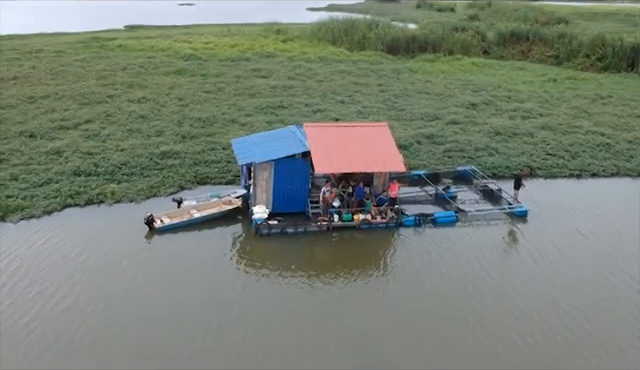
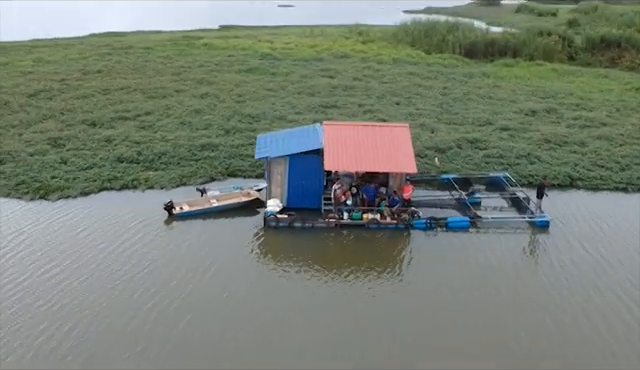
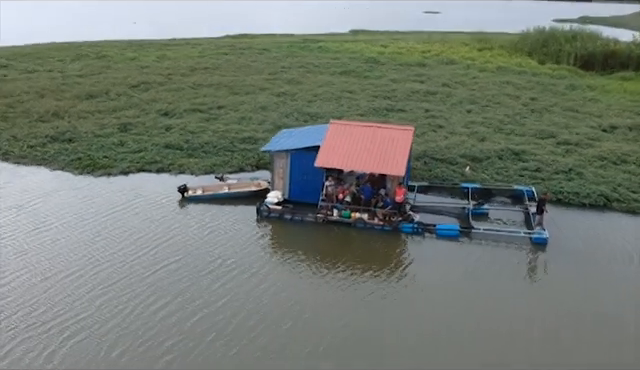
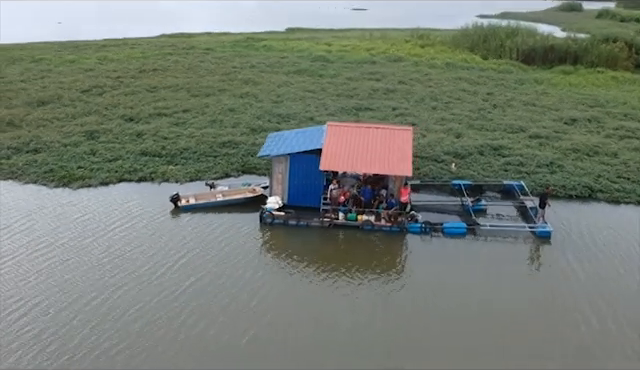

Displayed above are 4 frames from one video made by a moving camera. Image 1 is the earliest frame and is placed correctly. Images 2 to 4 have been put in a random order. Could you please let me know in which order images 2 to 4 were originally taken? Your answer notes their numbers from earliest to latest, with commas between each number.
2, 4, 3
